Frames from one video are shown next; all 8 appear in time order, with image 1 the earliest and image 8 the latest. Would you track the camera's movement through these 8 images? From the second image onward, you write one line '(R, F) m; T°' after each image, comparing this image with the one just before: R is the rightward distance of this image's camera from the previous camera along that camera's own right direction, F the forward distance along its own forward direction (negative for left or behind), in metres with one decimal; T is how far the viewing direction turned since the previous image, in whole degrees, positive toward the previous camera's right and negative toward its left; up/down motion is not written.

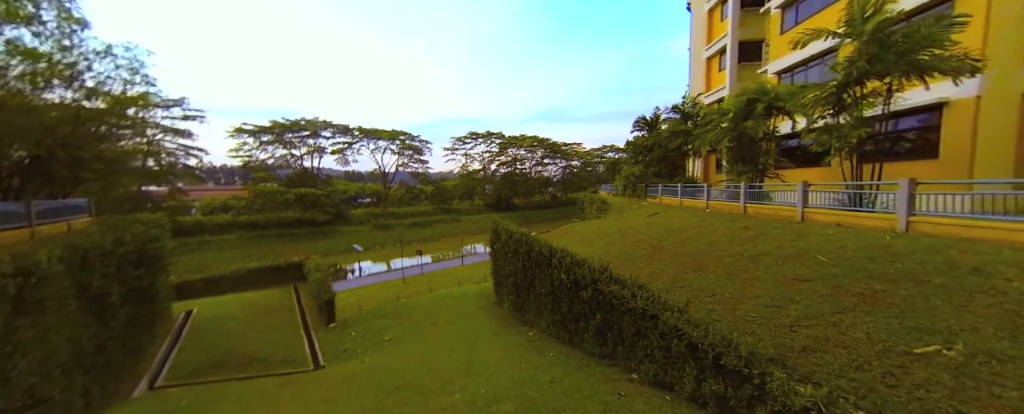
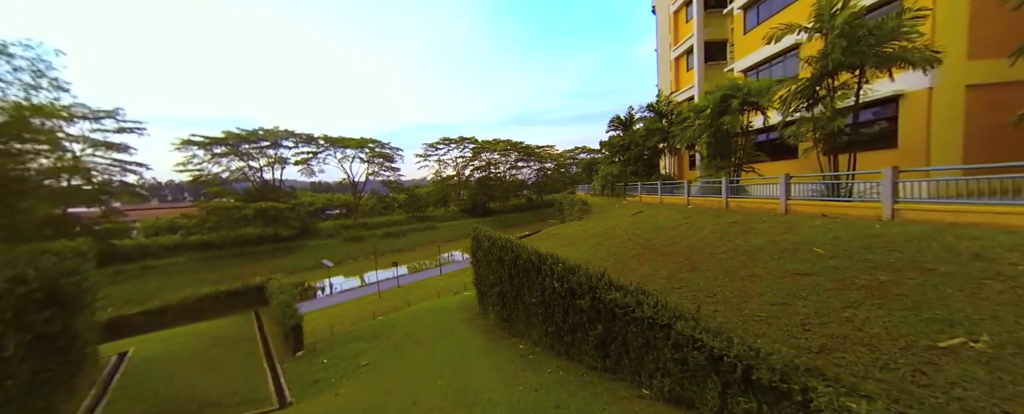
(-0.2, +0.5) m; +5°
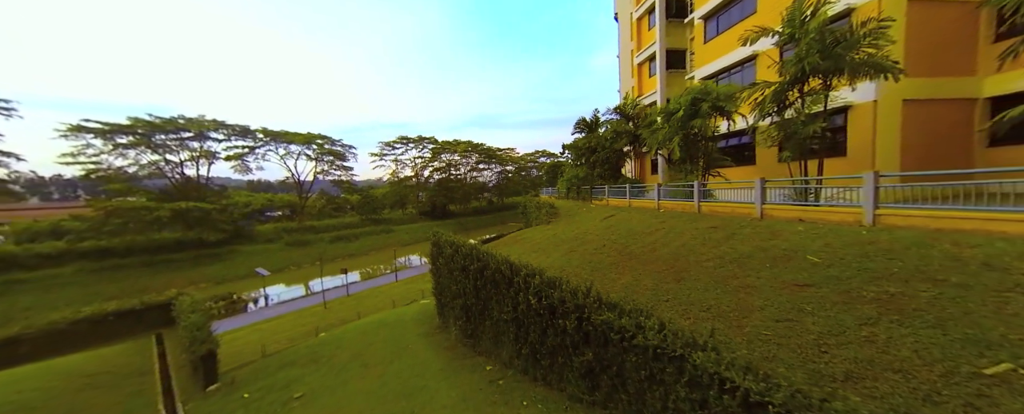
(-0.2, +0.9) m; +8°
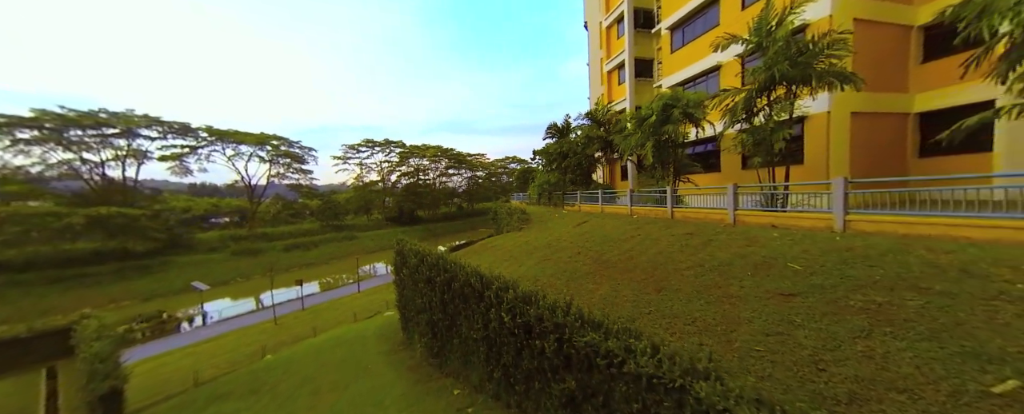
(0.0, +0.5) m; +6°
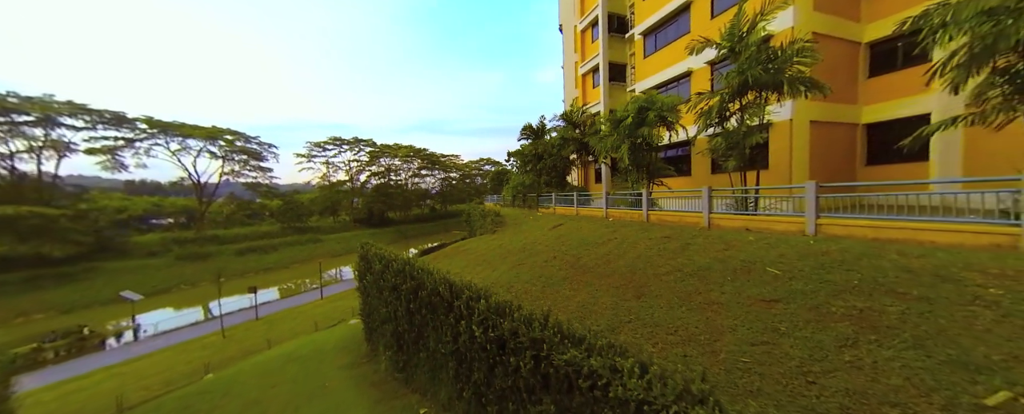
(0.0, +0.4) m; +5°
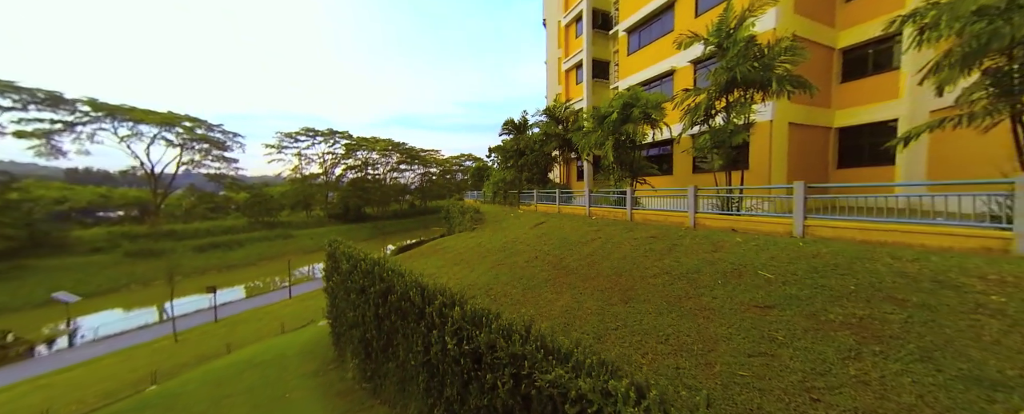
(0.0, +0.4) m; +4°
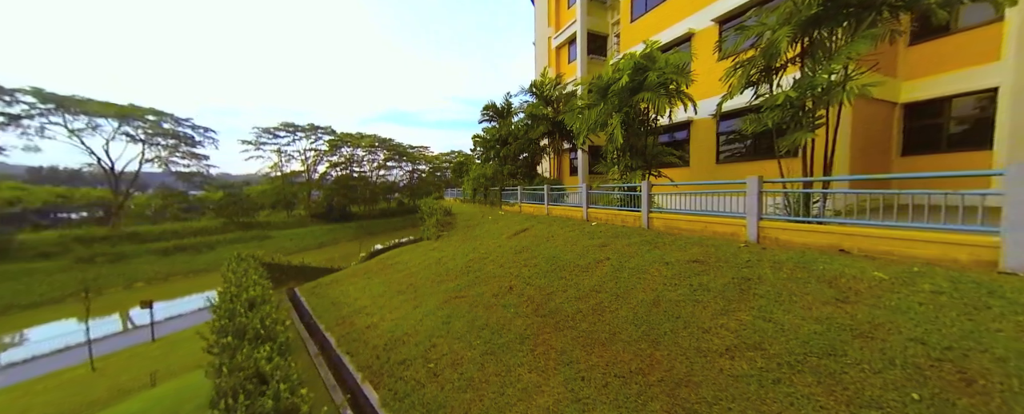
(+0.5, +2.5) m; +2°
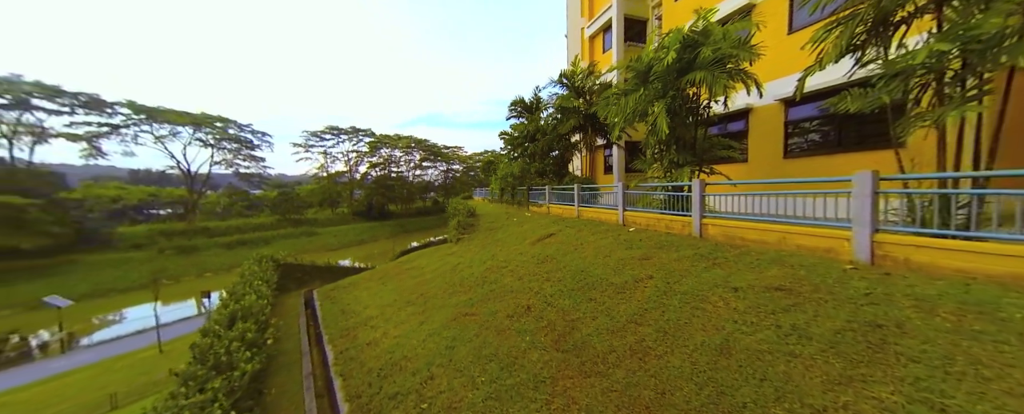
(+0.2, +0.8) m; -6°
